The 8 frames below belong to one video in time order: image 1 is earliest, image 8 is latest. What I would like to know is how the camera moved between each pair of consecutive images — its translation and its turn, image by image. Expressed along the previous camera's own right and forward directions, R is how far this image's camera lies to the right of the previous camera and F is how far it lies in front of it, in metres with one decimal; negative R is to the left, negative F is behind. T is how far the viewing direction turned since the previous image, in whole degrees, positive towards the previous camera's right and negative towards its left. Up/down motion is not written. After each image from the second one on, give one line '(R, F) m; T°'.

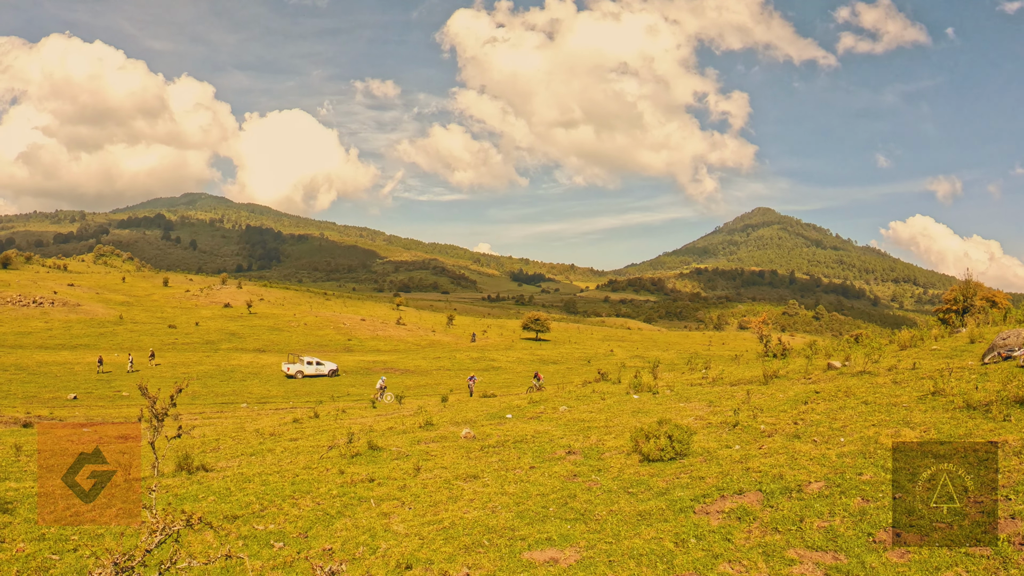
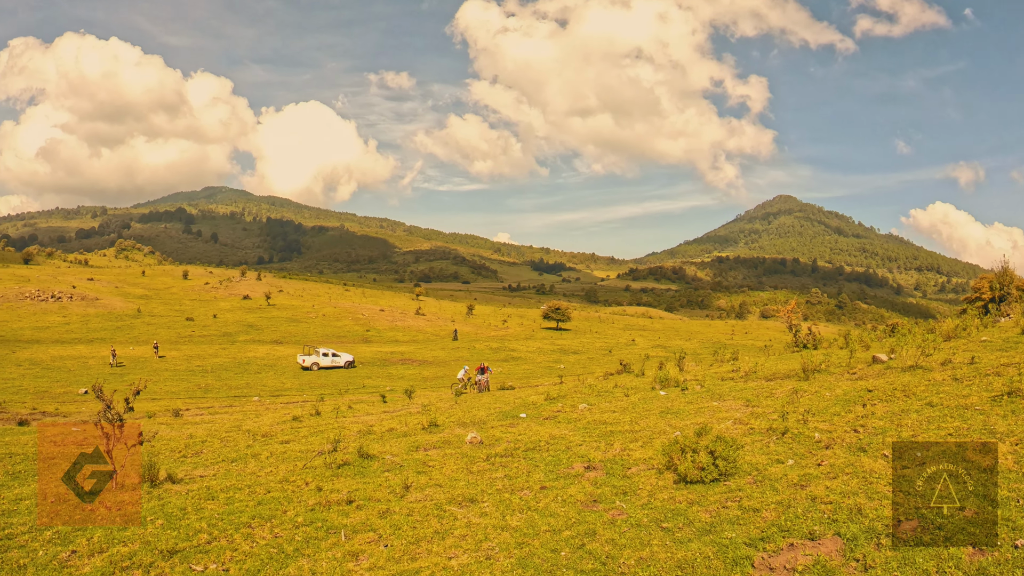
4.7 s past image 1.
(+0.4, +2.8) m; -2°
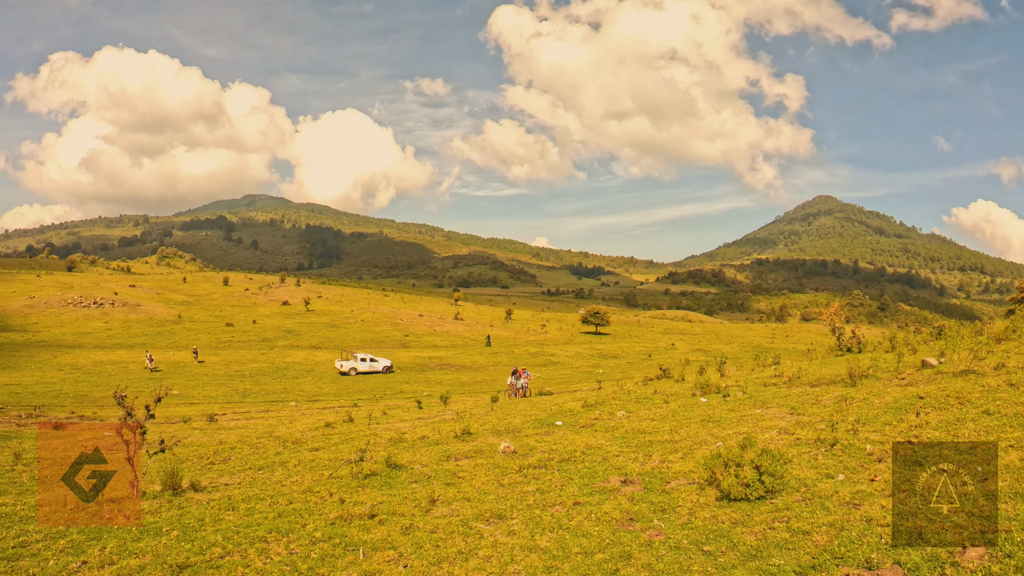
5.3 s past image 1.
(+0.1, +0.7) m; -3°
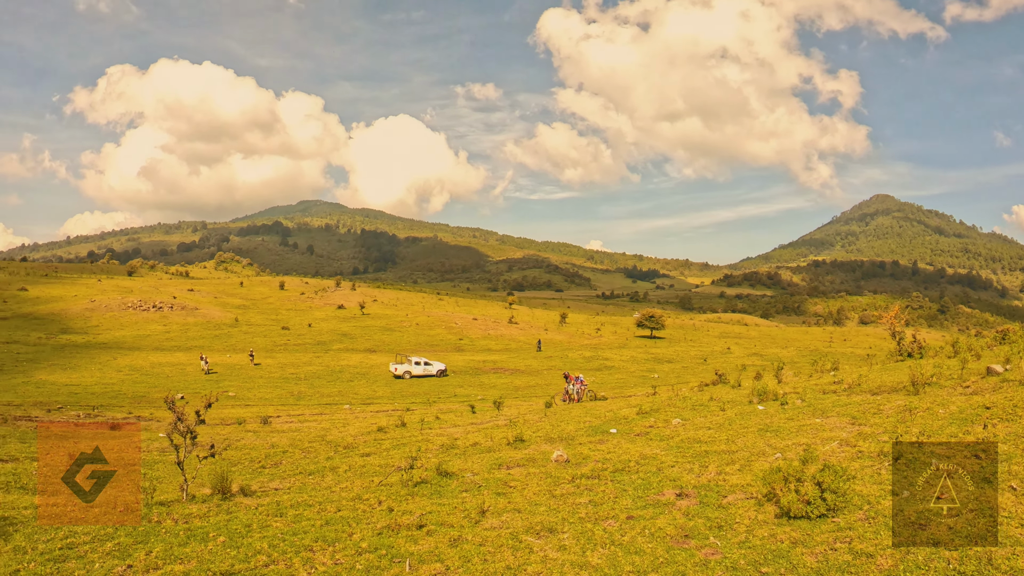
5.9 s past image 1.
(-0.3, +0.5) m; -4°
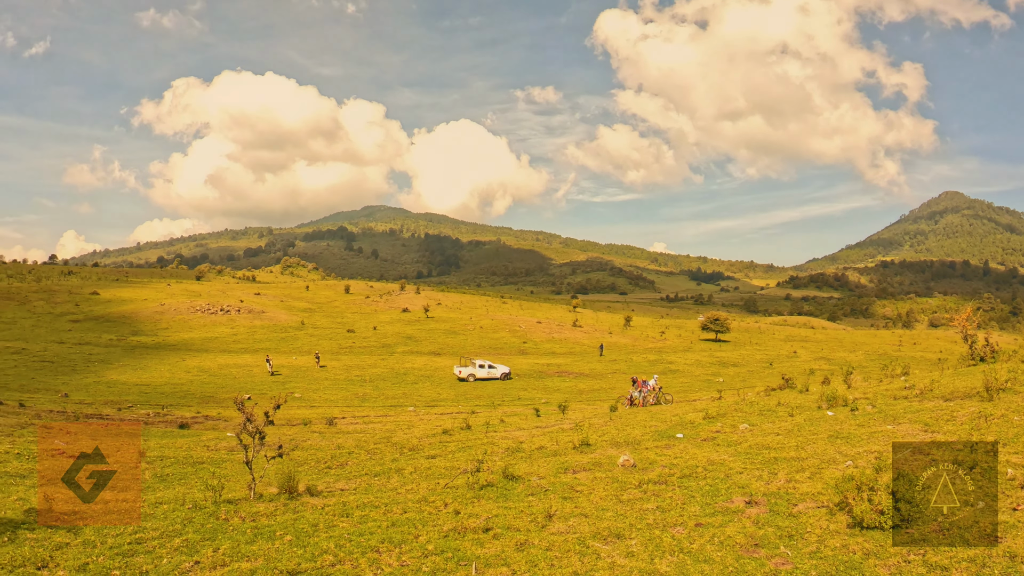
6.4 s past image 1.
(-0.9, +0.2) m; -4°
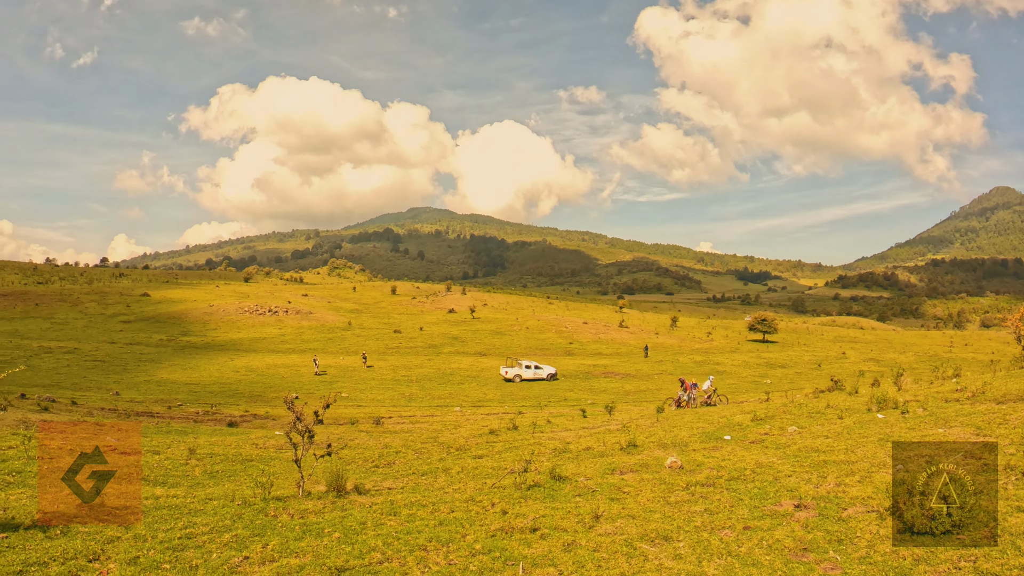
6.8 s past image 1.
(-1.0, -0.1) m; -2°
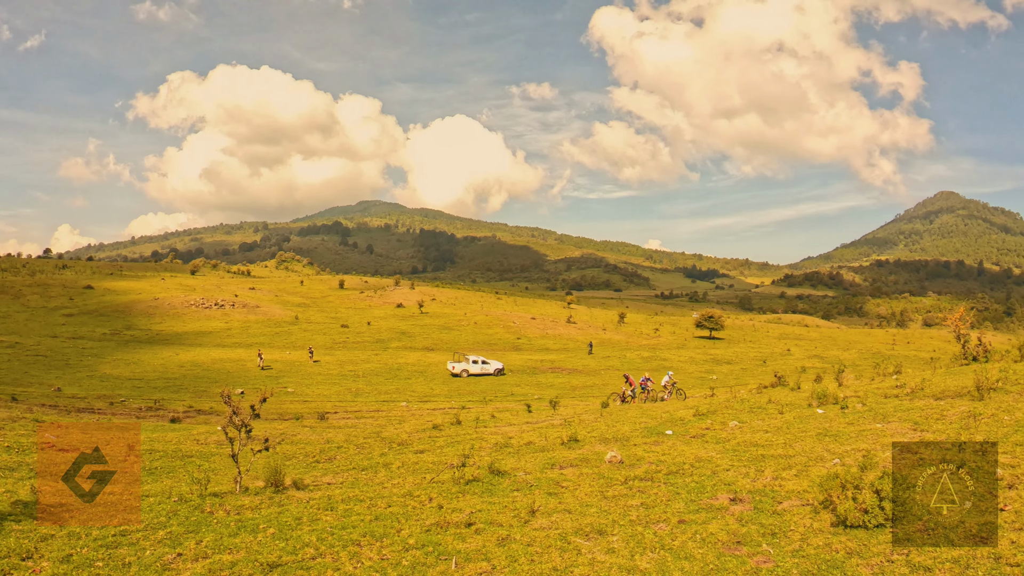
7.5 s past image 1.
(+1.2, 0.0) m; +2°
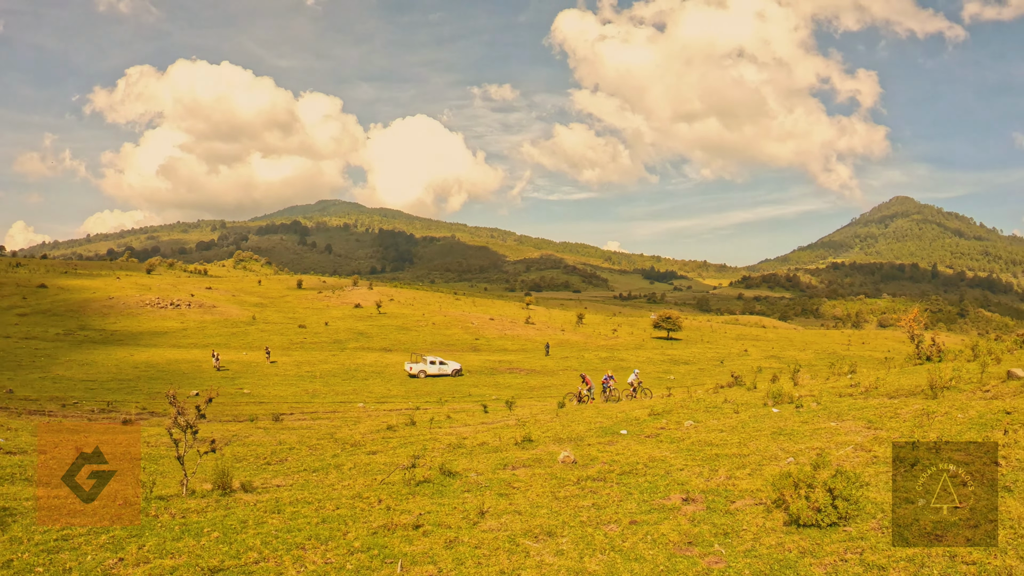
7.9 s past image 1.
(+1.0, -0.1) m; +2°
